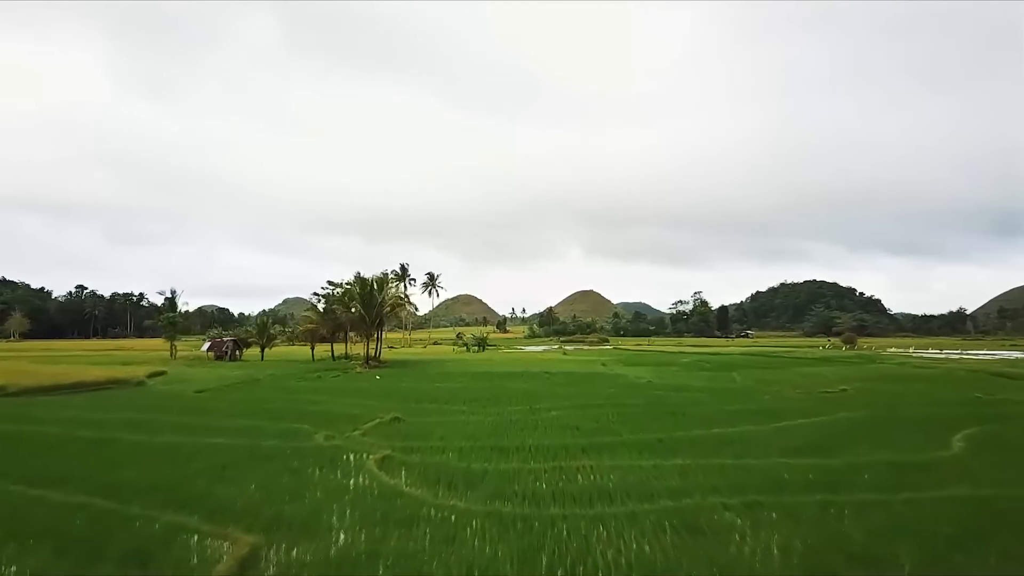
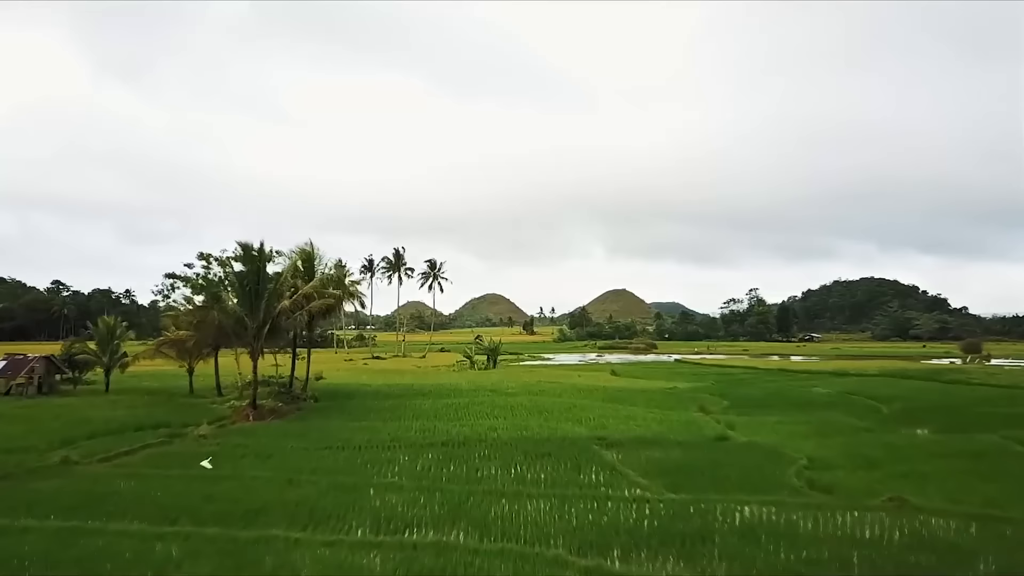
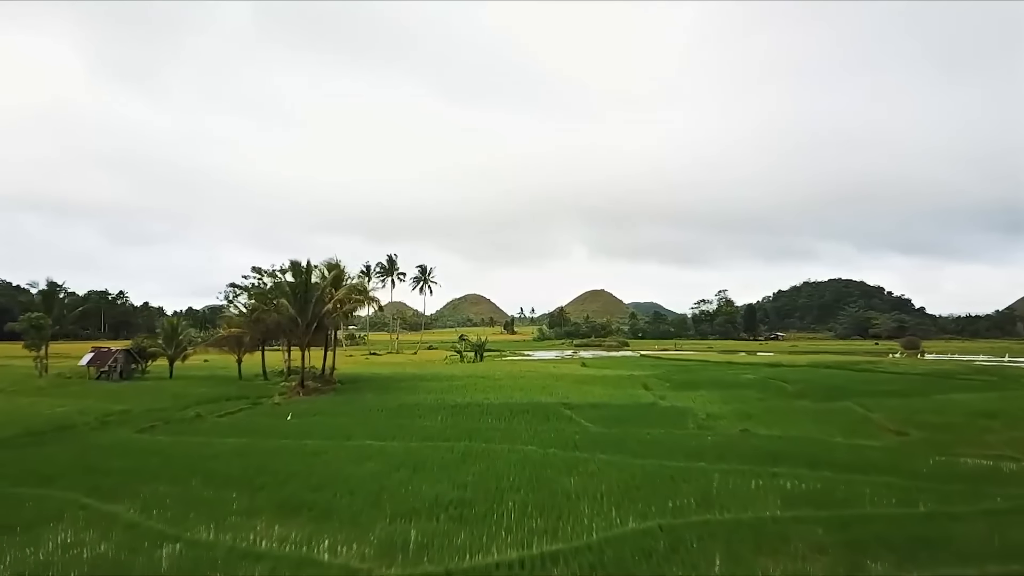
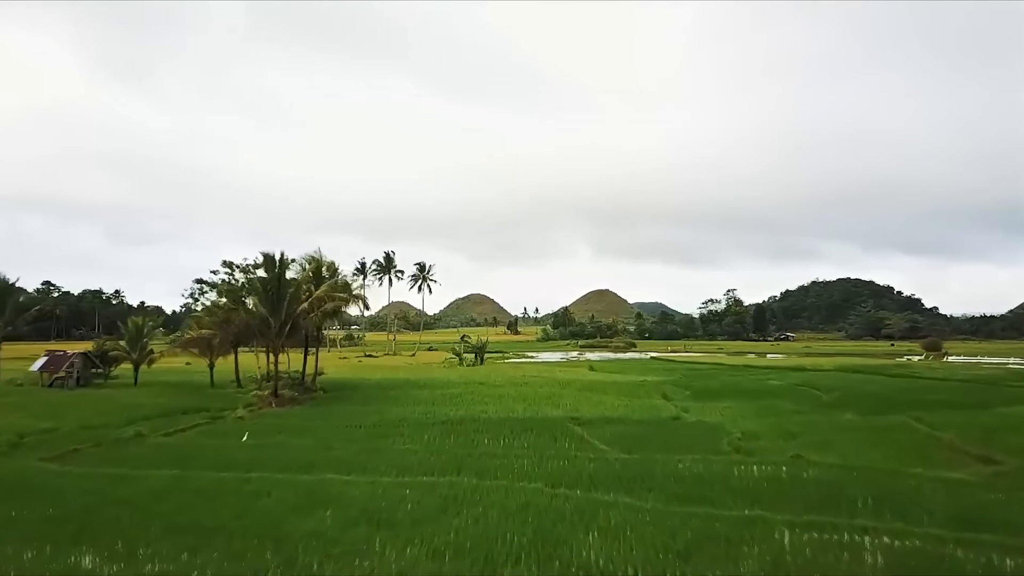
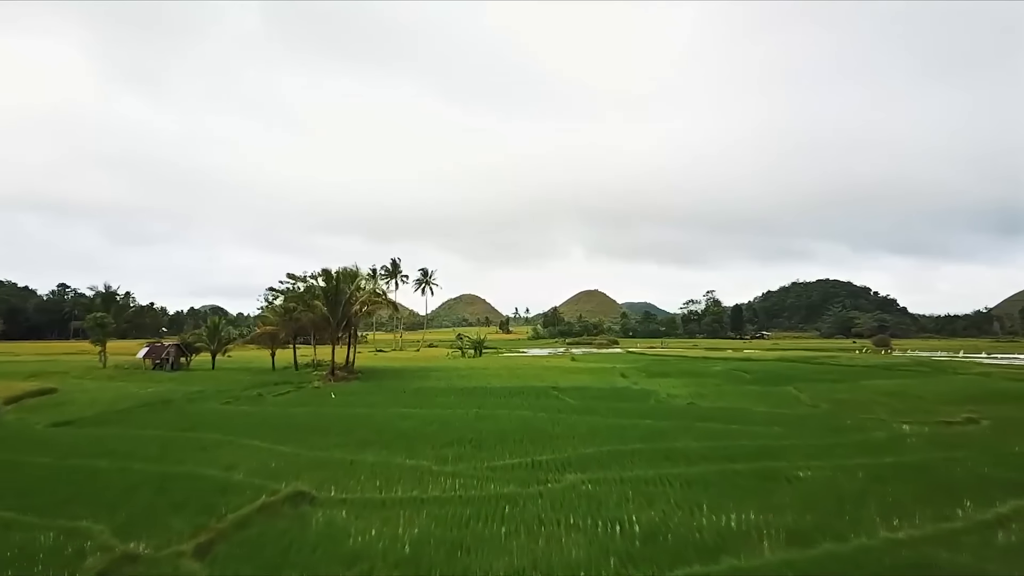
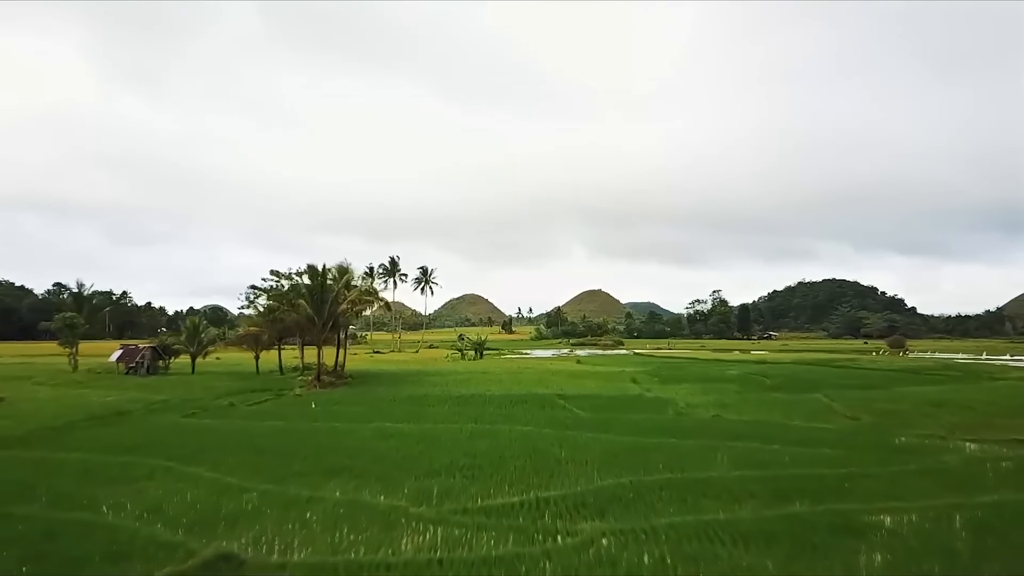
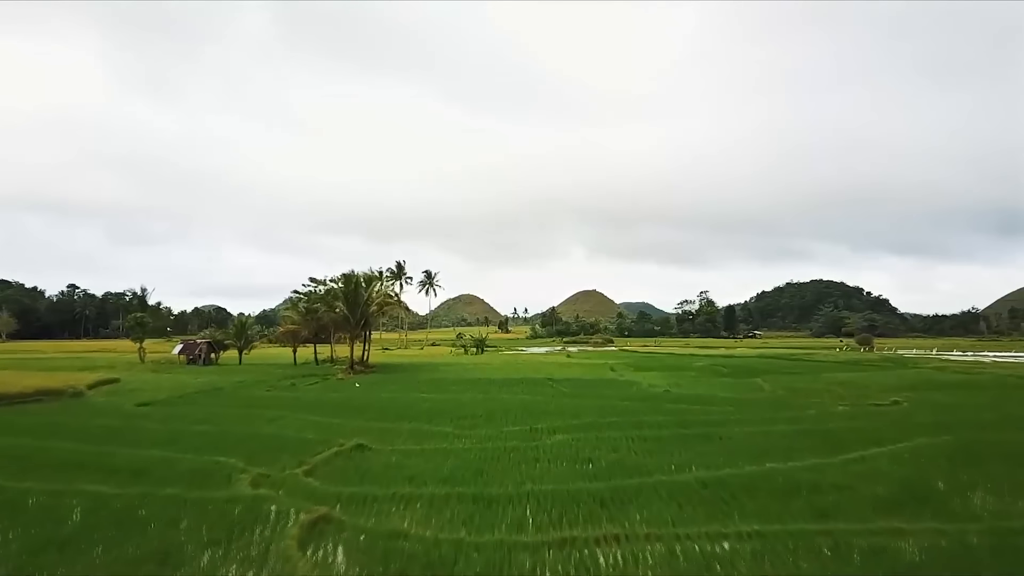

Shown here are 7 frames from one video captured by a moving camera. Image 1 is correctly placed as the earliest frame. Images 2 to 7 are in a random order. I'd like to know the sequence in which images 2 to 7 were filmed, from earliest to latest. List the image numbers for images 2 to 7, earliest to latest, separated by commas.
7, 5, 6, 3, 4, 2
